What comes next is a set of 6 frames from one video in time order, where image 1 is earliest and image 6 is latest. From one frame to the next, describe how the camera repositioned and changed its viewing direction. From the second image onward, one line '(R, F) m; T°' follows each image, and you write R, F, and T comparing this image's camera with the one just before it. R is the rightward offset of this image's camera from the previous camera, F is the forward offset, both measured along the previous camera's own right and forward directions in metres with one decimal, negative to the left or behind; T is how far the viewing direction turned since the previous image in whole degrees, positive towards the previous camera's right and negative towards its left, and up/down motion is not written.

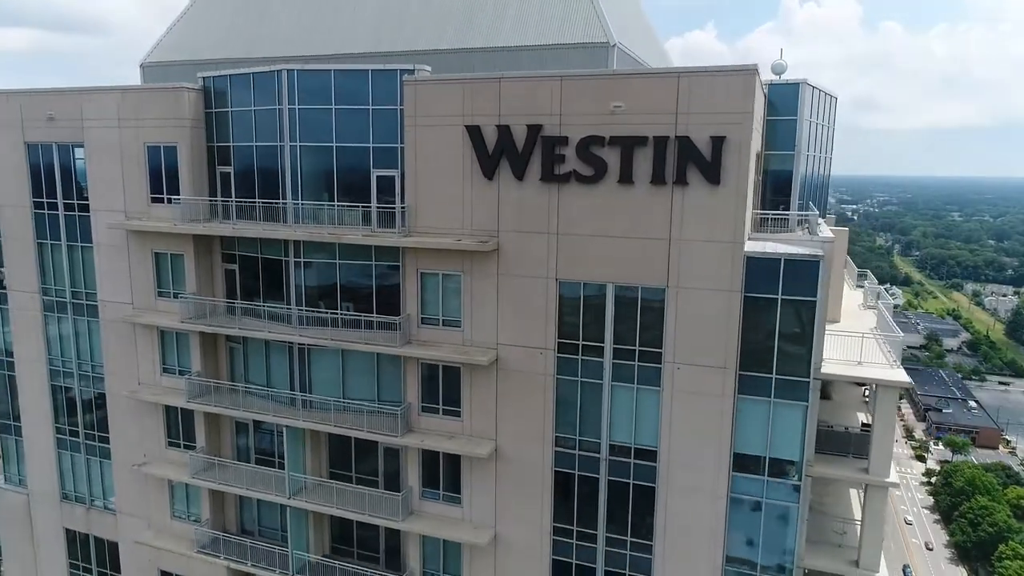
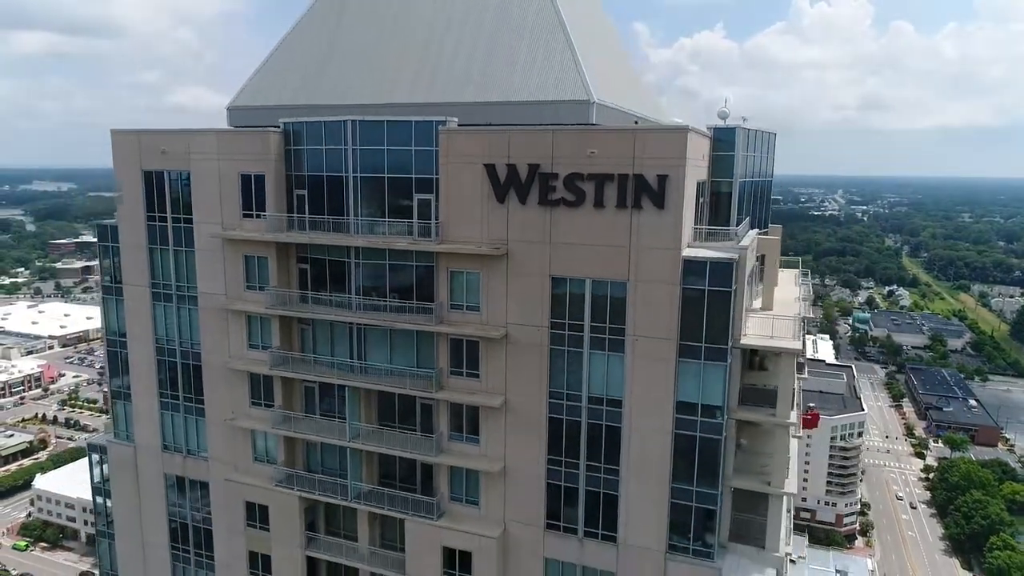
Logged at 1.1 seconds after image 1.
(0.0, -2.4) m; -1°
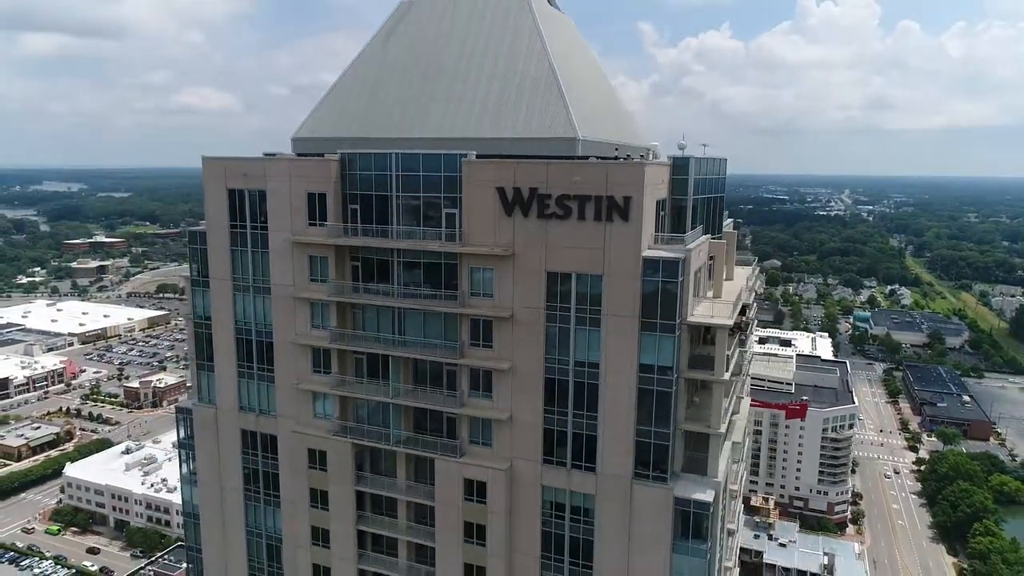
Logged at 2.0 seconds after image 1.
(0.0, -3.0) m; -1°
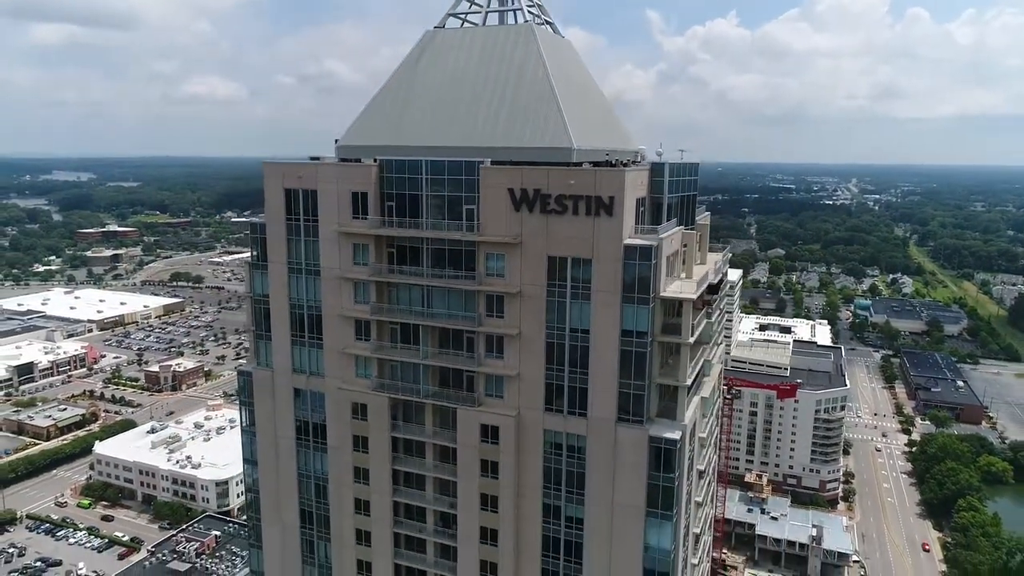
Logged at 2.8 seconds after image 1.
(0.0, -2.9) m; 0°
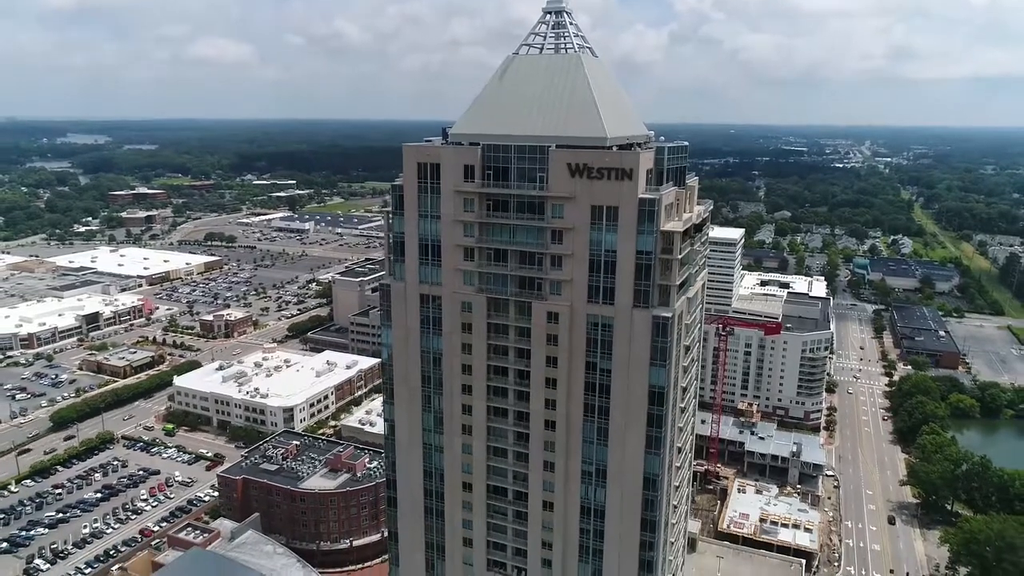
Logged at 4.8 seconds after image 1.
(-1.6, -9.2) m; -1°
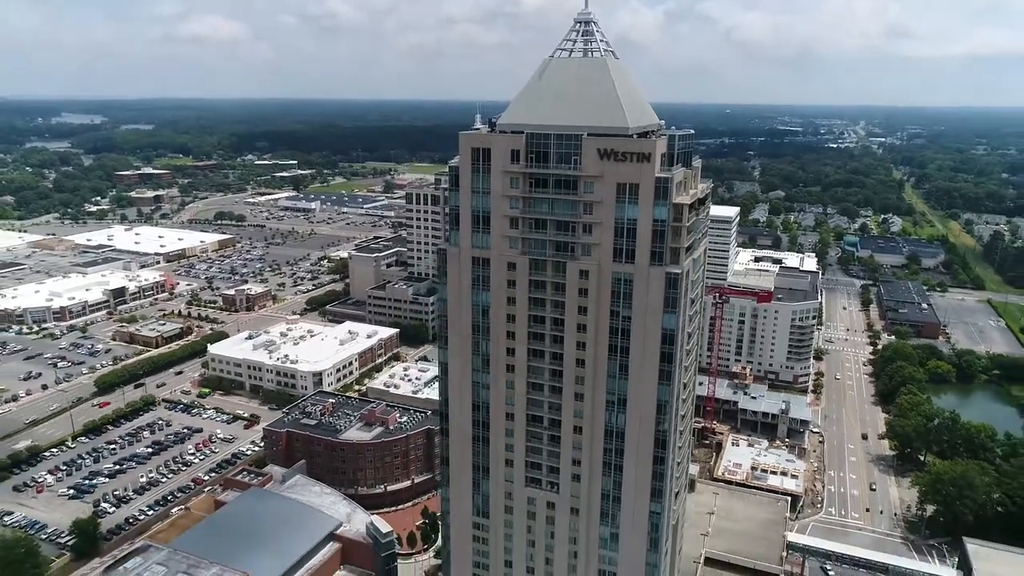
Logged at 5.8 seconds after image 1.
(-1.9, -5.7) m; 0°
